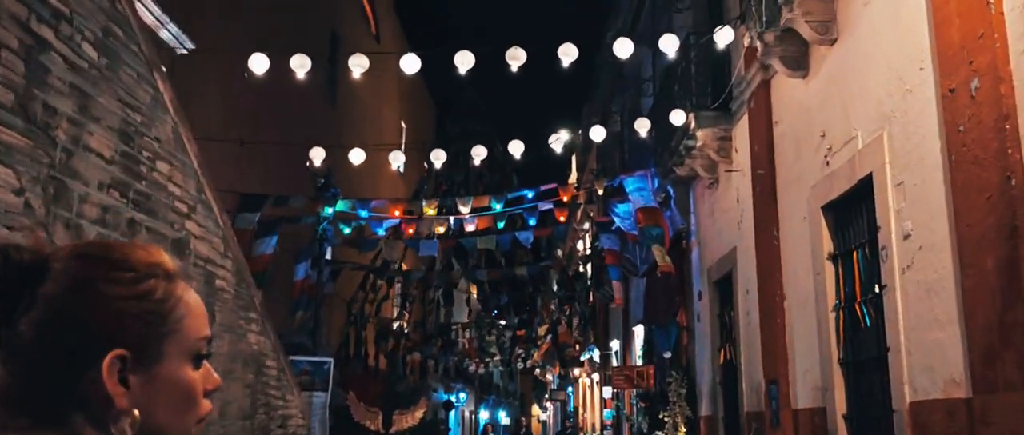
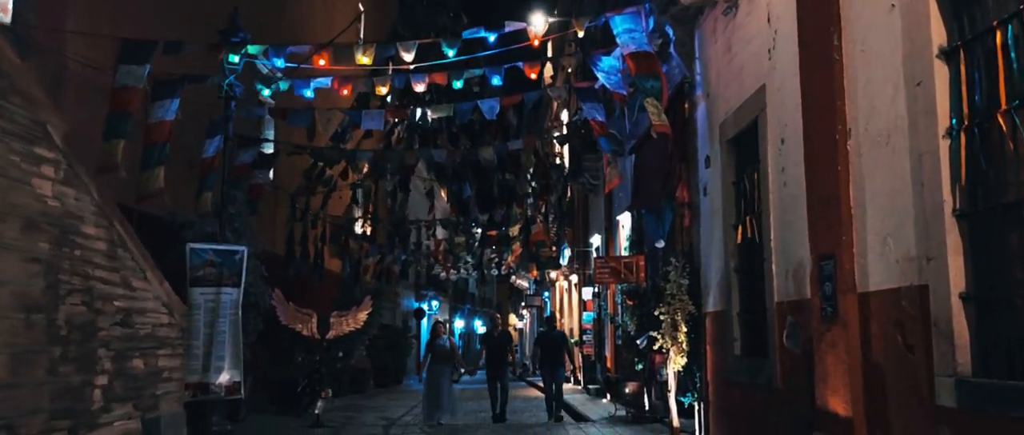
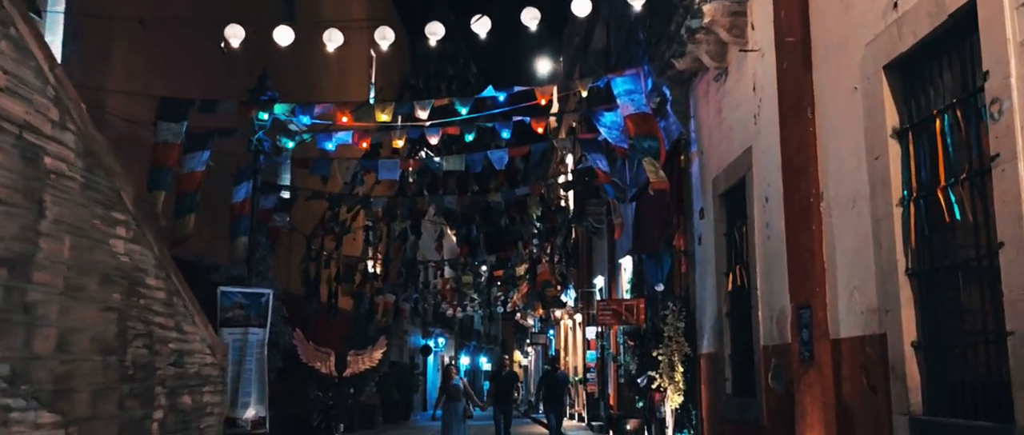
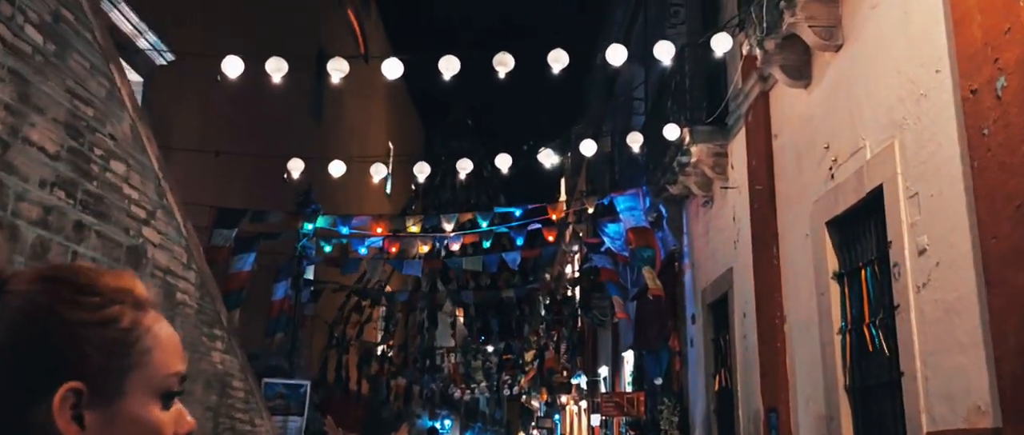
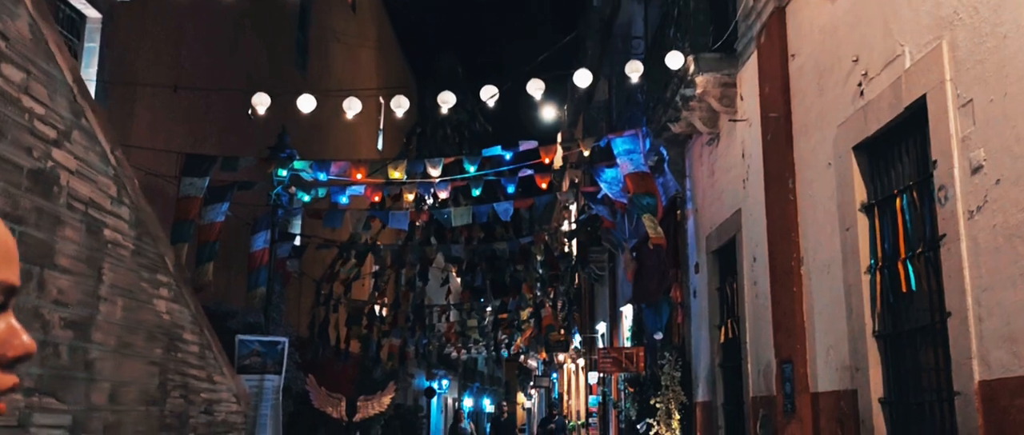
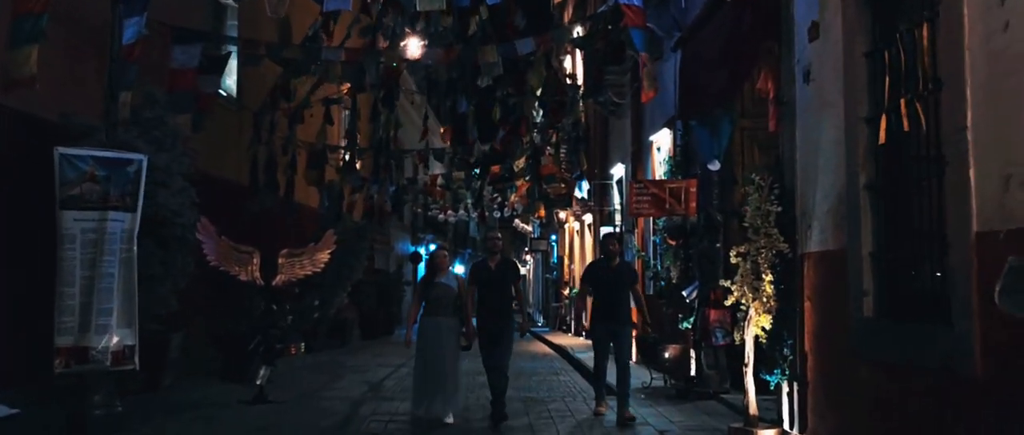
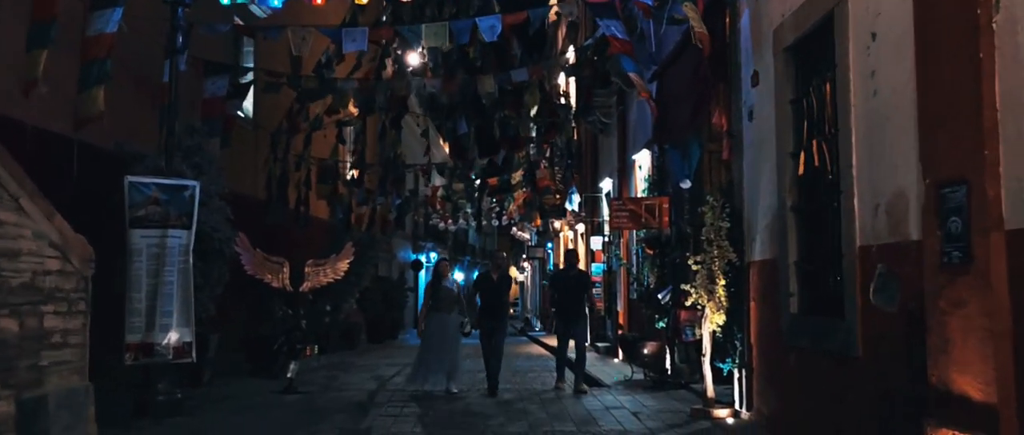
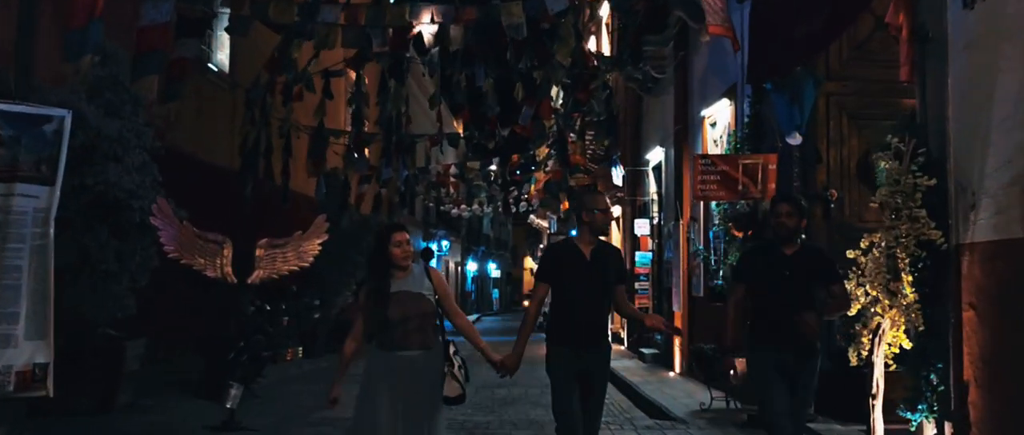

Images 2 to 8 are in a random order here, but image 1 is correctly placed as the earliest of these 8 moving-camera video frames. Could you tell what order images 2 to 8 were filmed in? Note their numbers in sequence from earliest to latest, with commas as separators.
4, 5, 3, 2, 7, 6, 8
